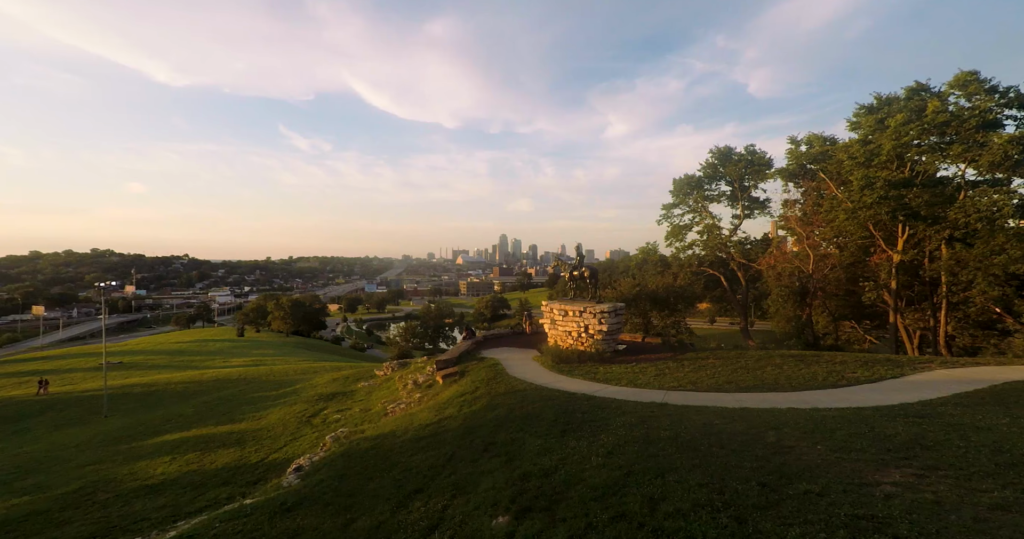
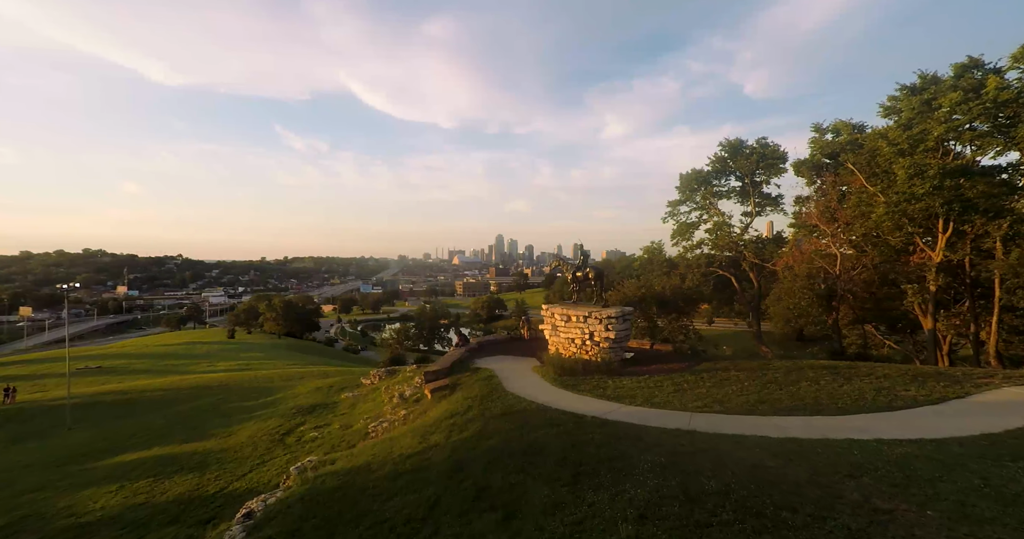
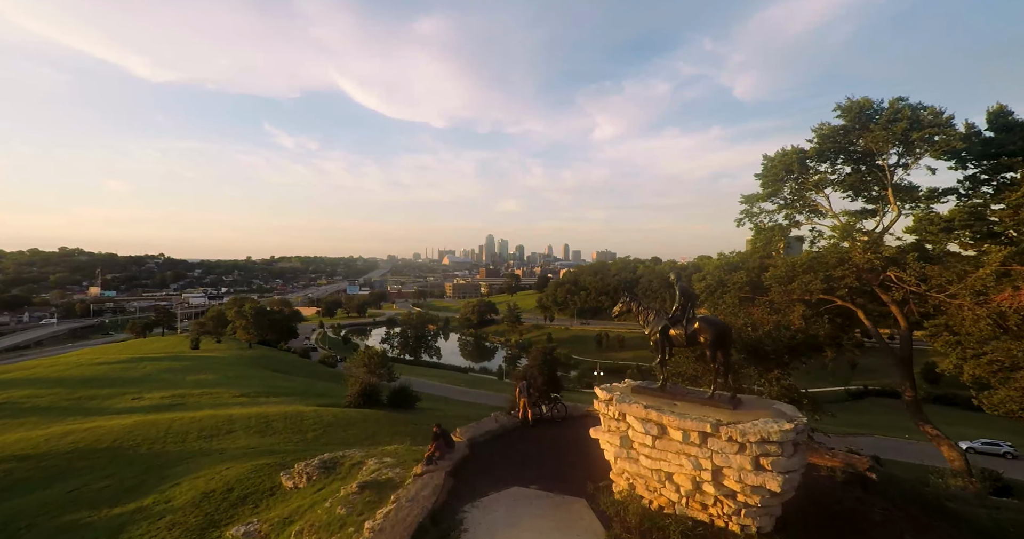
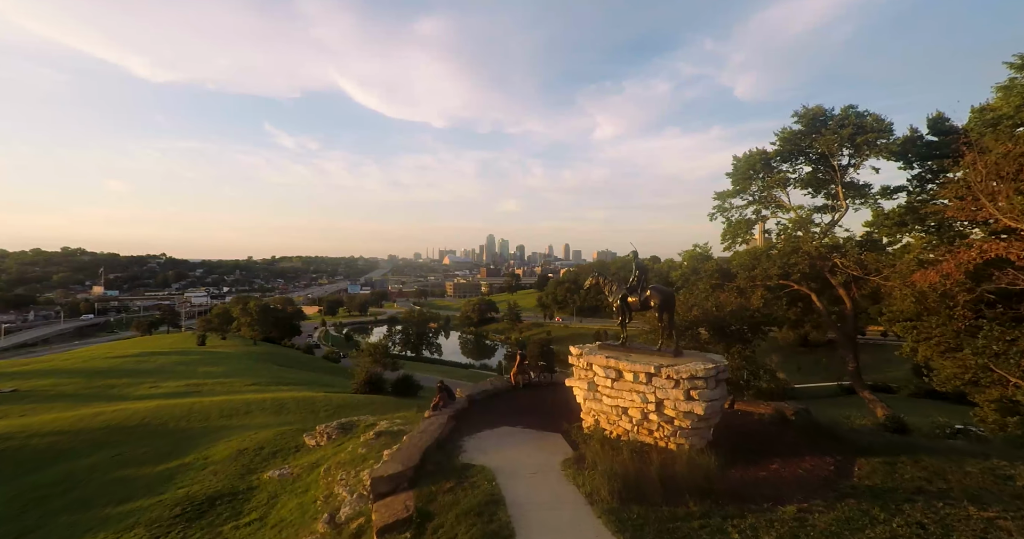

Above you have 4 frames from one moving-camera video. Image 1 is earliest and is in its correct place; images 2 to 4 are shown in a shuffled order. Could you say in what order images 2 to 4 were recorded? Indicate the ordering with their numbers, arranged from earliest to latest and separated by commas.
2, 4, 3
